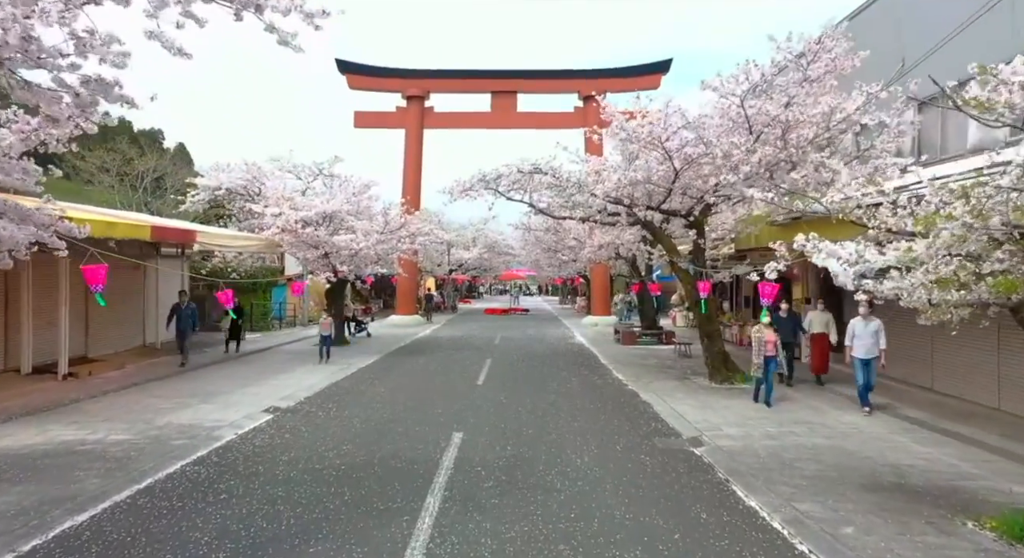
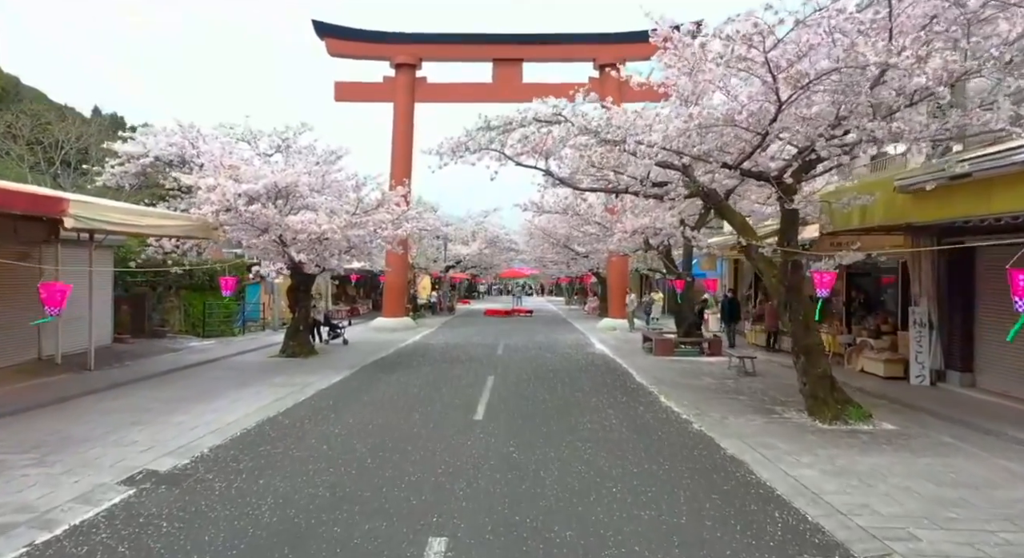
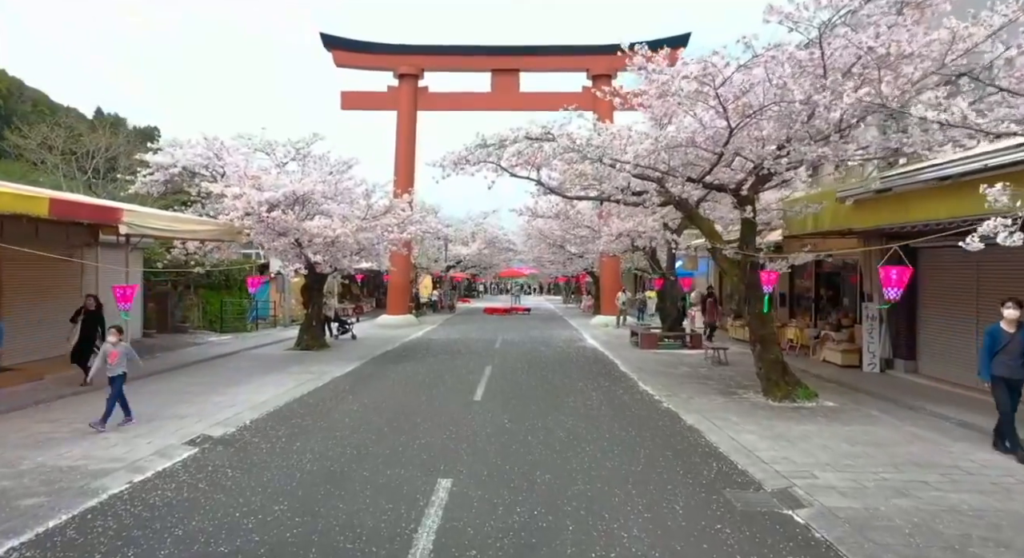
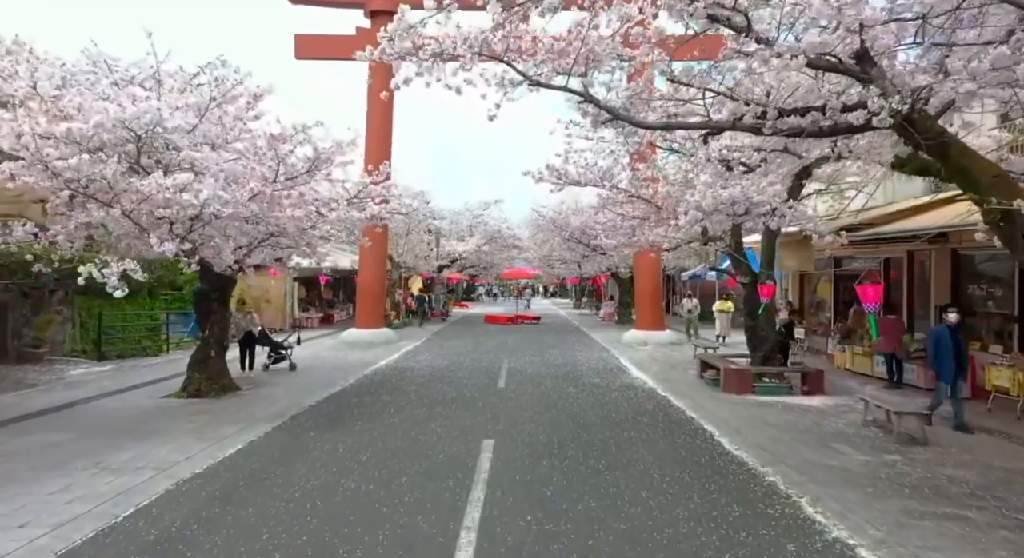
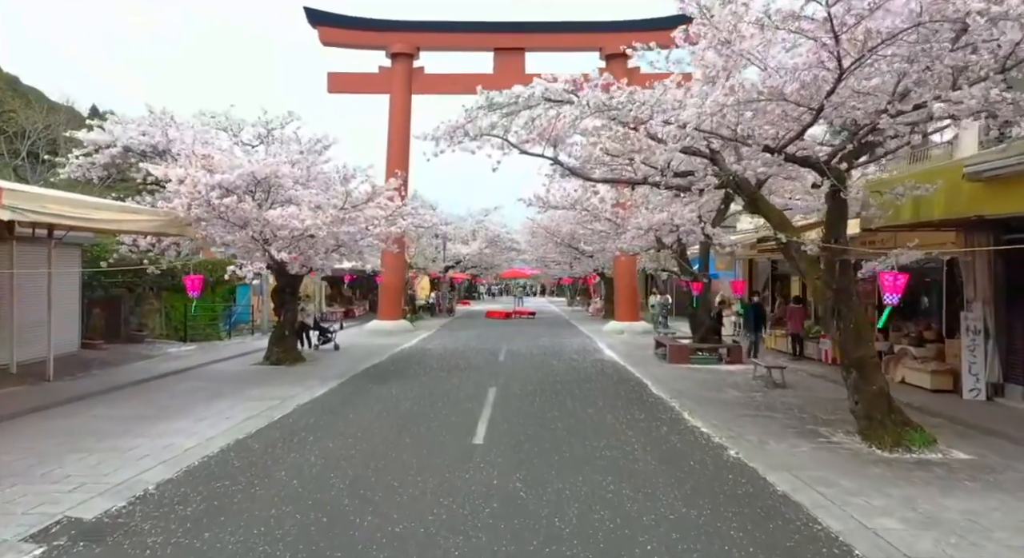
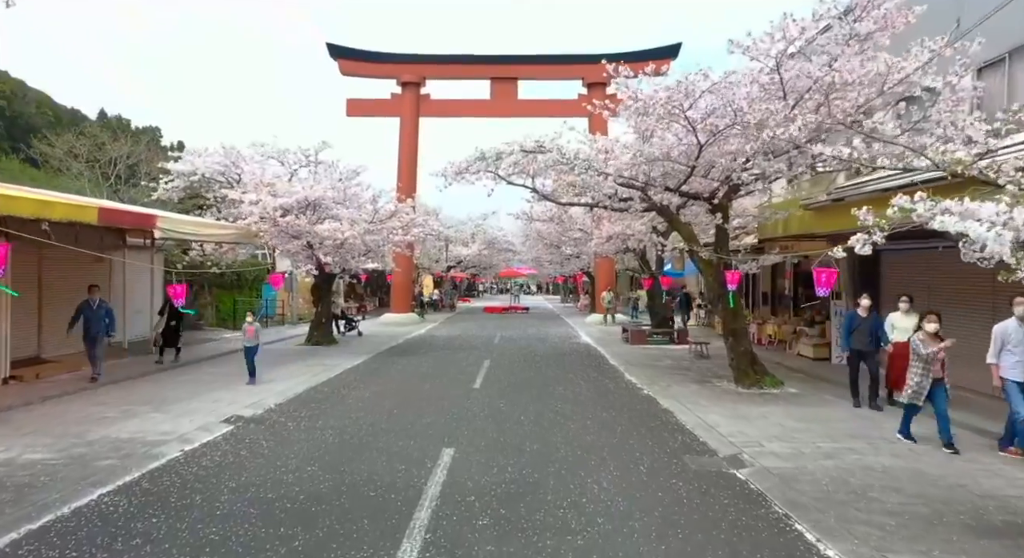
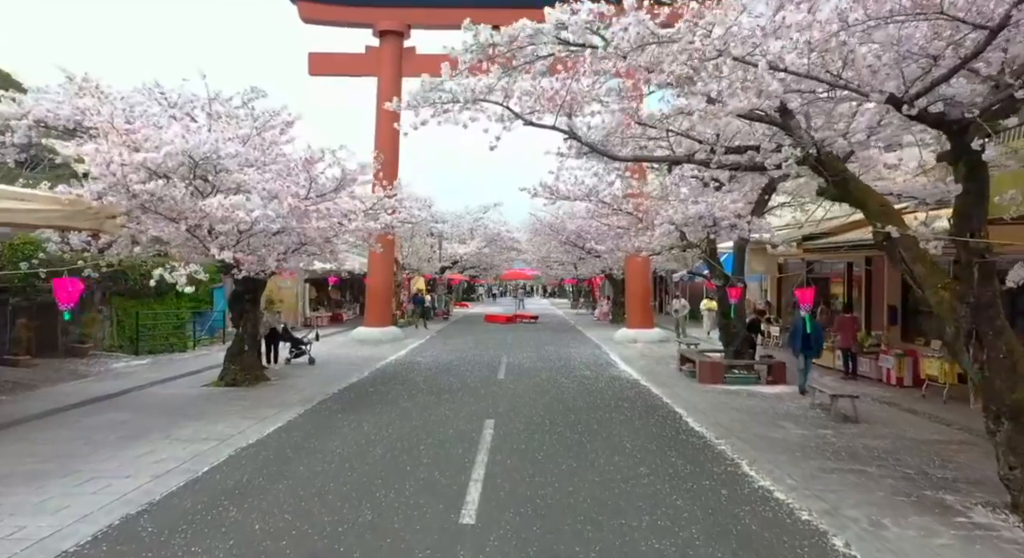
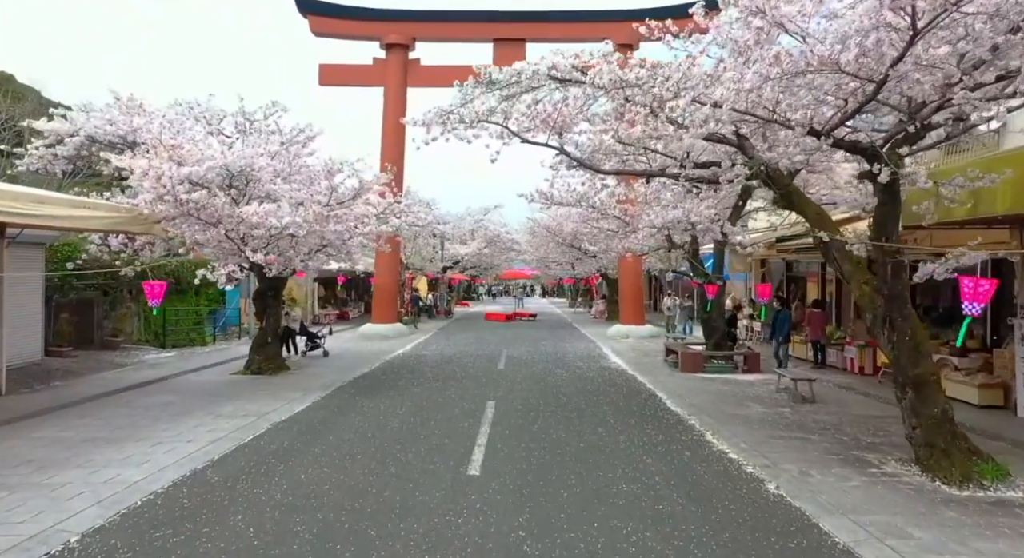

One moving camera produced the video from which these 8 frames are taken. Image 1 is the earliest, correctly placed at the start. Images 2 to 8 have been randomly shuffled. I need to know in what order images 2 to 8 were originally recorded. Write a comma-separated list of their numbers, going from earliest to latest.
6, 3, 2, 5, 8, 7, 4
